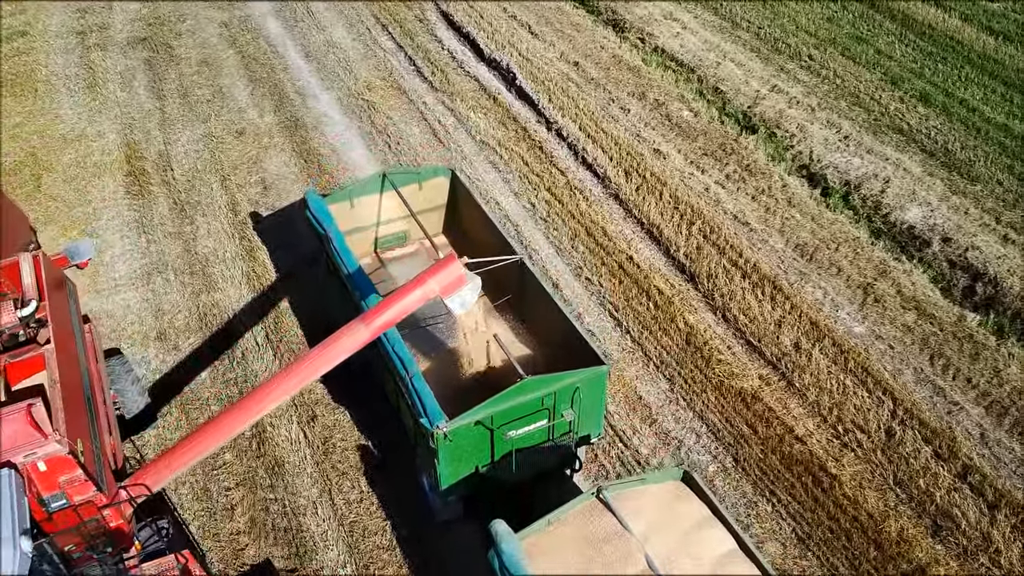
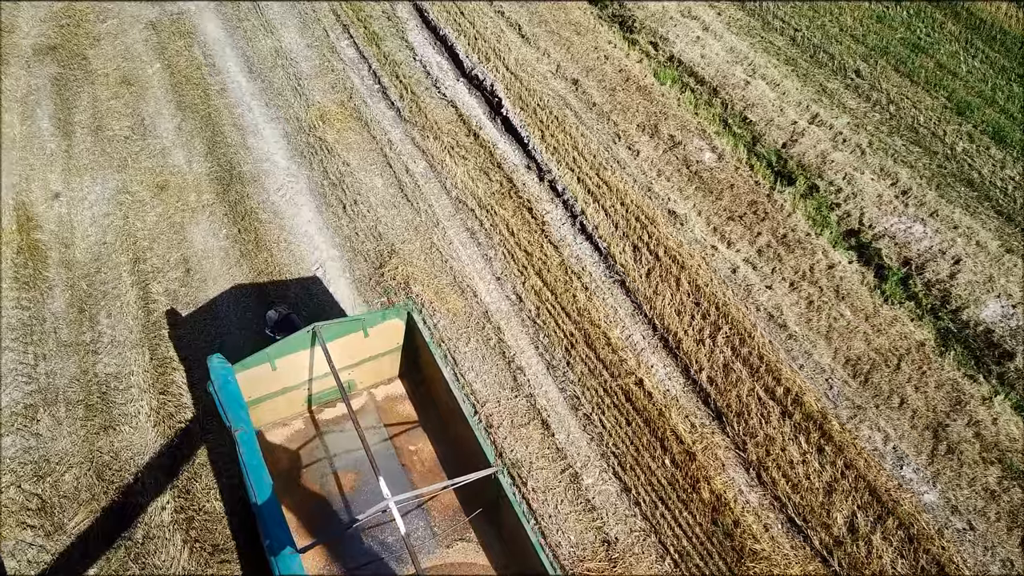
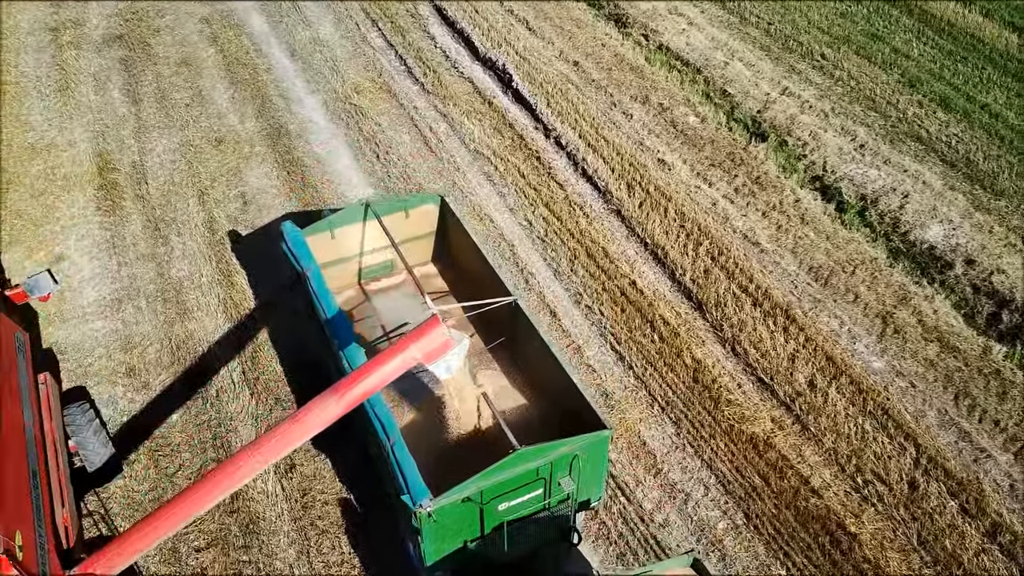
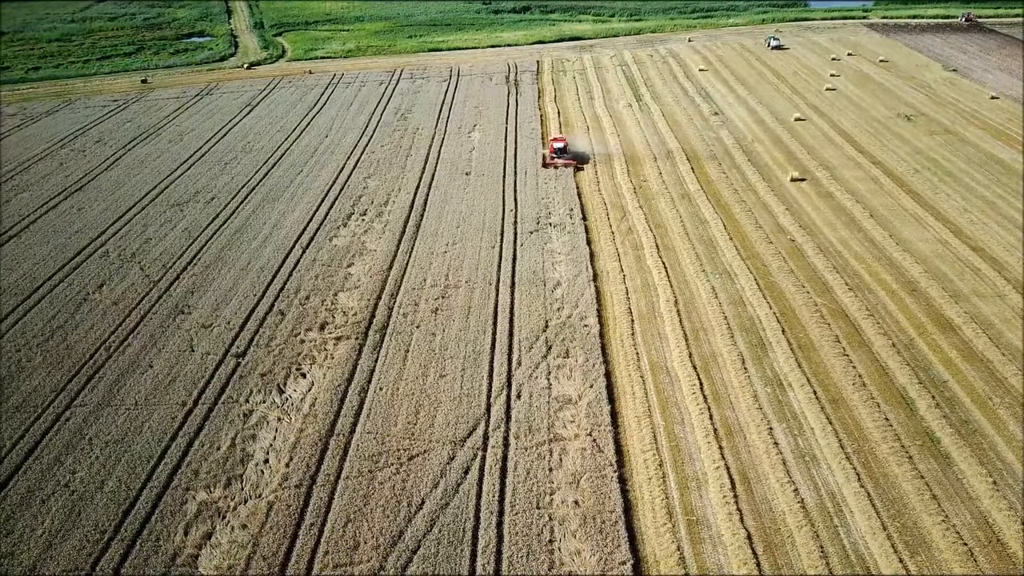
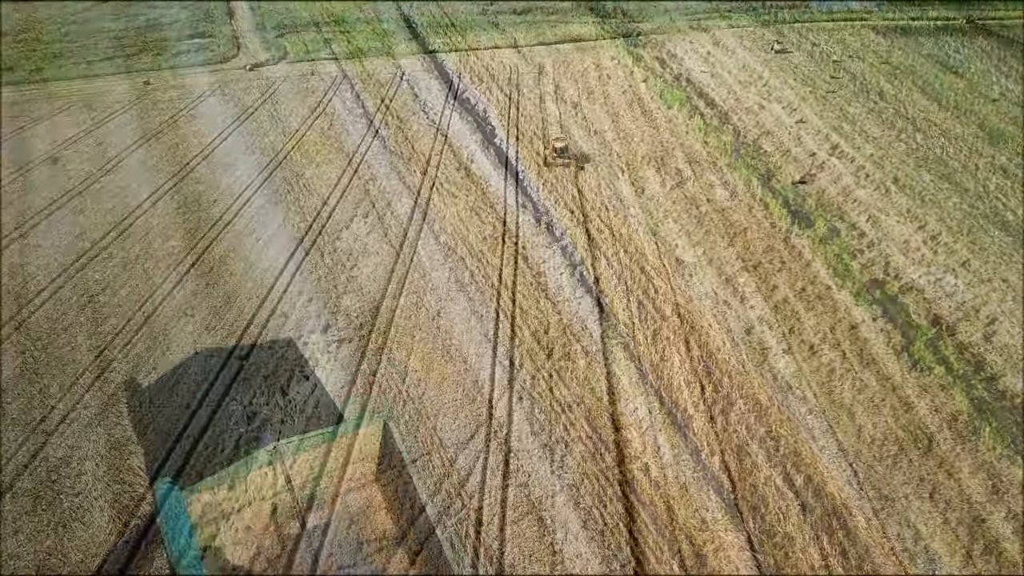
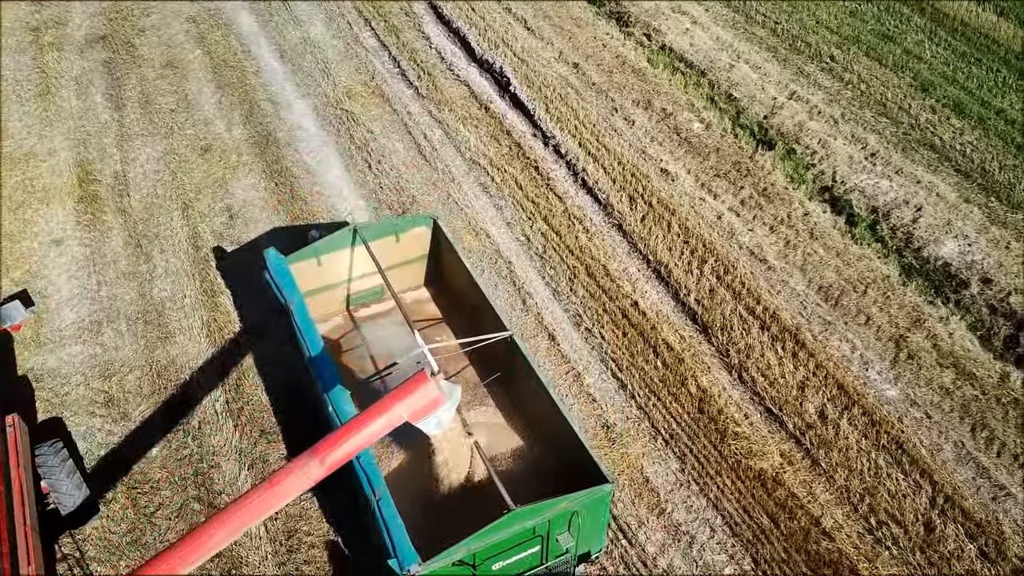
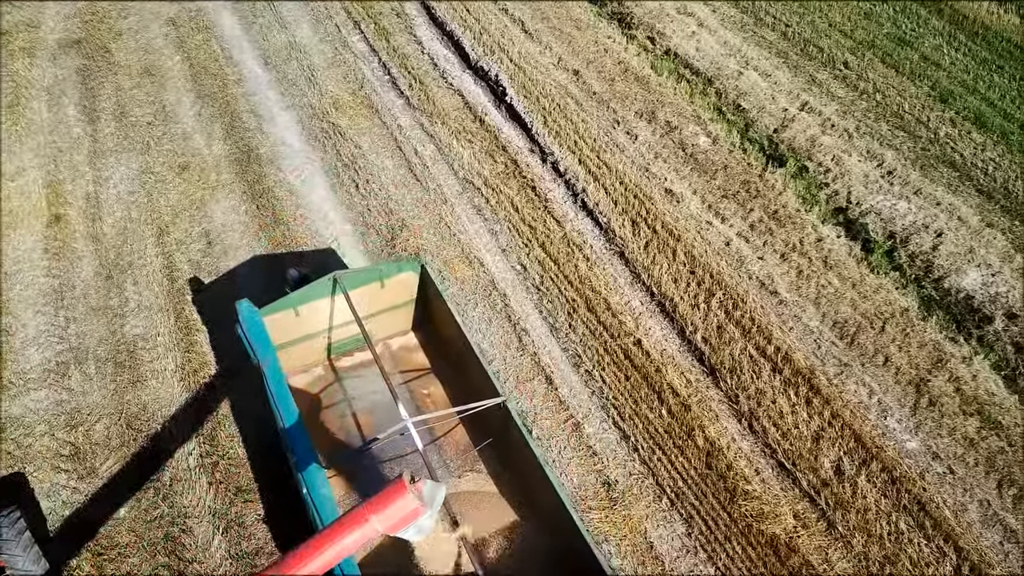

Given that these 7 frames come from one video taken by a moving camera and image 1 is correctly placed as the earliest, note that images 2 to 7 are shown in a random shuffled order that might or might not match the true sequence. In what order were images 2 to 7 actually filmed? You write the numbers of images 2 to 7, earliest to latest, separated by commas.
3, 6, 7, 2, 5, 4
